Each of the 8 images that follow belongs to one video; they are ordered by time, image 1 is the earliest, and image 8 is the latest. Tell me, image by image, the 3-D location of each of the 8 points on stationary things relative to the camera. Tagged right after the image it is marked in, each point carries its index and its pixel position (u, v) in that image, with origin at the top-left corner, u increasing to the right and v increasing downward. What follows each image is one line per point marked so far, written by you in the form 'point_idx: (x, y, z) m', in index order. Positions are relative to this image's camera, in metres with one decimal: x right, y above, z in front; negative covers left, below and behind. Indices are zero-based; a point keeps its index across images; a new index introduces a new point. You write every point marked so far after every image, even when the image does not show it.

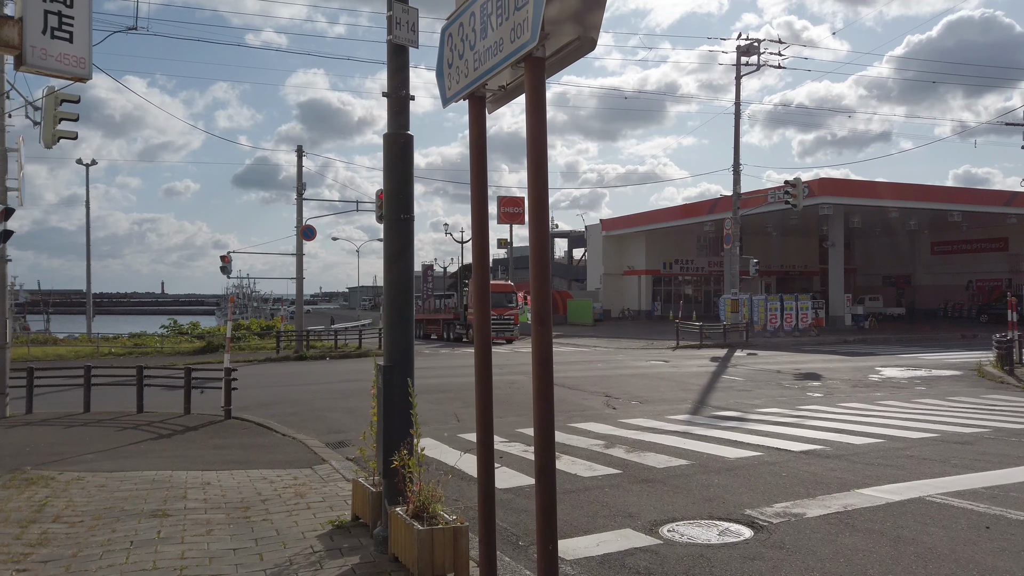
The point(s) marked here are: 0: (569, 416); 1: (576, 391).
0: (+1.1, -2.4, +14.2) m
1: (+1.5, -2.4, +17.8) m
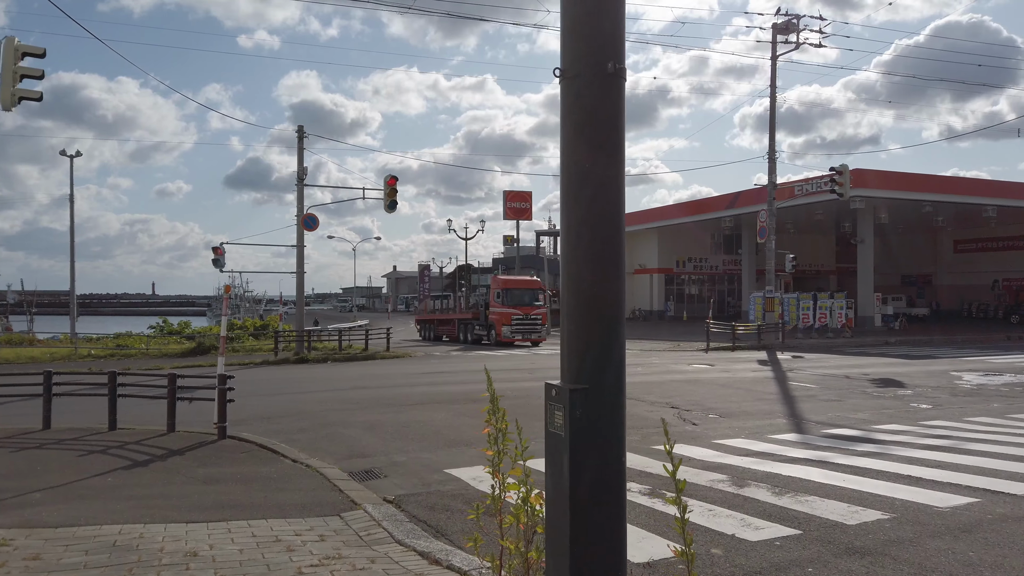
0: (+2.1, -2.2, +11.5) m
1: (+2.4, -2.3, +15.1) m
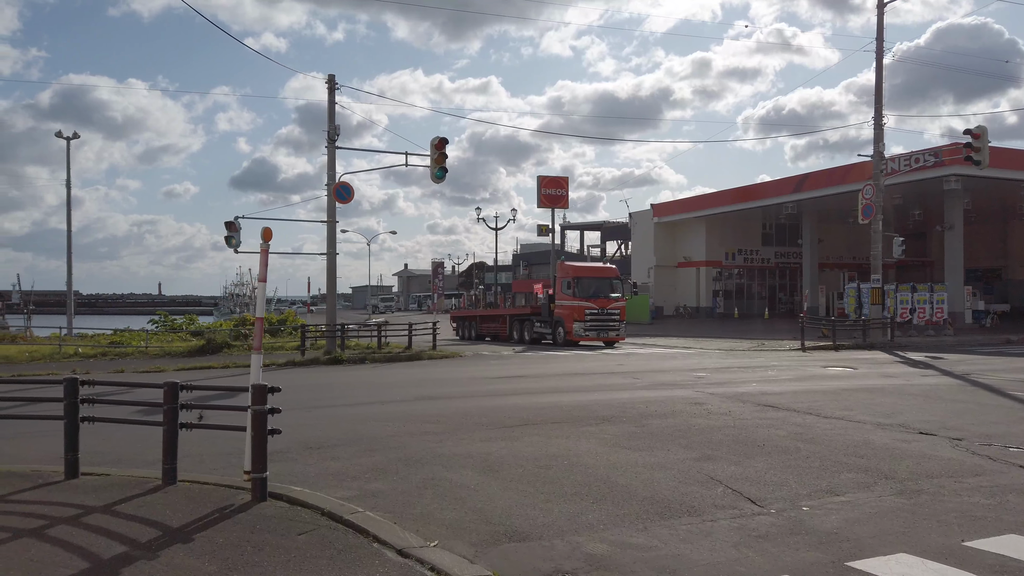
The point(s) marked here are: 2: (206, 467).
0: (+4.2, -1.8, +6.8) m
1: (+4.6, -1.8, +10.3) m
2: (-3.4, -2.0, +8.3) m
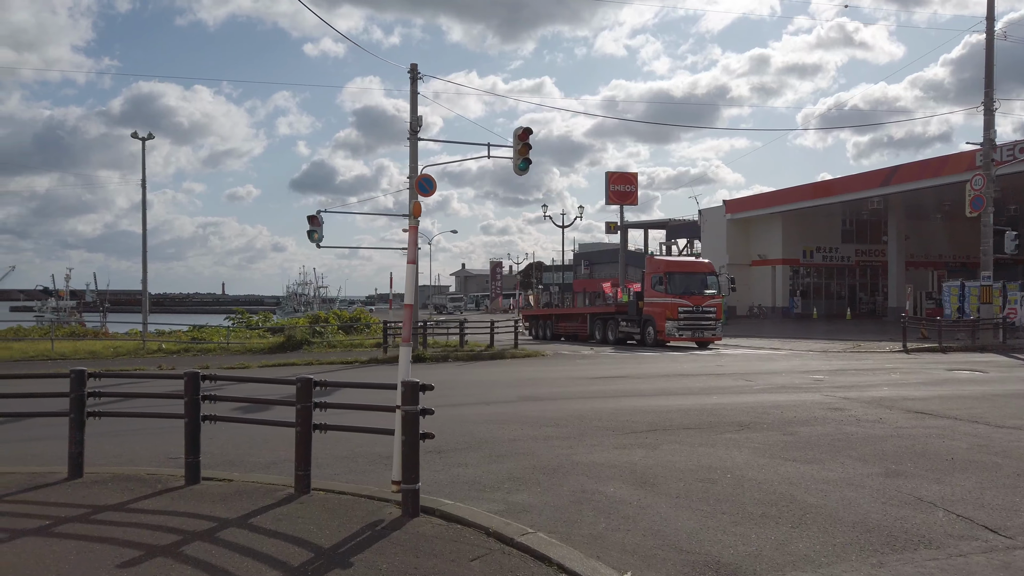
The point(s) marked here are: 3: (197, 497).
0: (+5.6, -1.7, +5.5) m
1: (+6.2, -1.7, +9.0) m
2: (-1.9, -1.8, +7.5) m
3: (-2.5, -1.6, +5.8) m
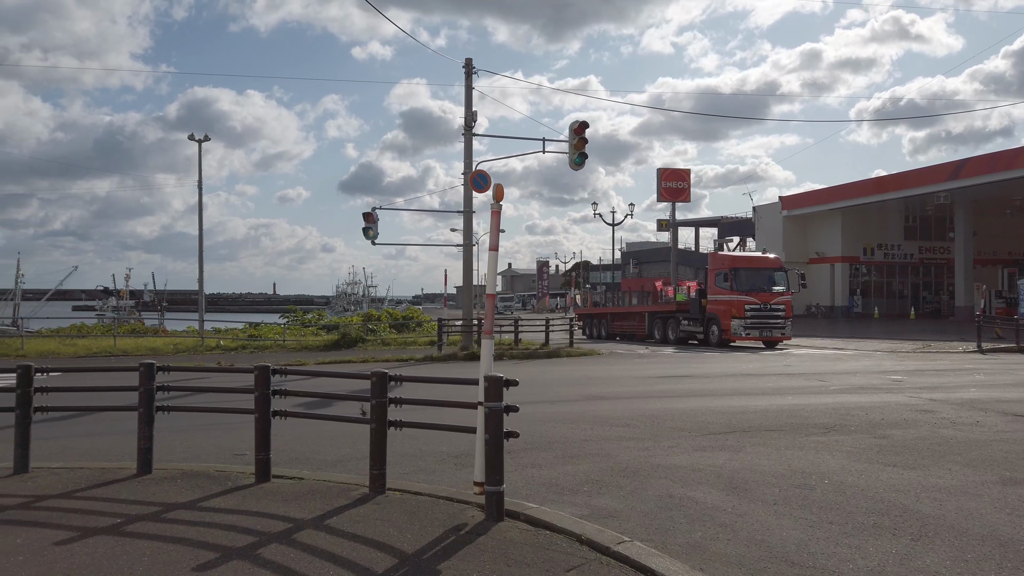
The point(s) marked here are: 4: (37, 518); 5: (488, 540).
0: (+6.2, -1.6, +4.8) m
1: (+7.0, -1.6, +8.3) m
2: (-1.1, -1.8, +7.3) m
3: (-1.8, -1.5, +5.6) m
4: (-3.2, -1.5, +5.0) m
5: (-0.2, -1.5, +4.6) m
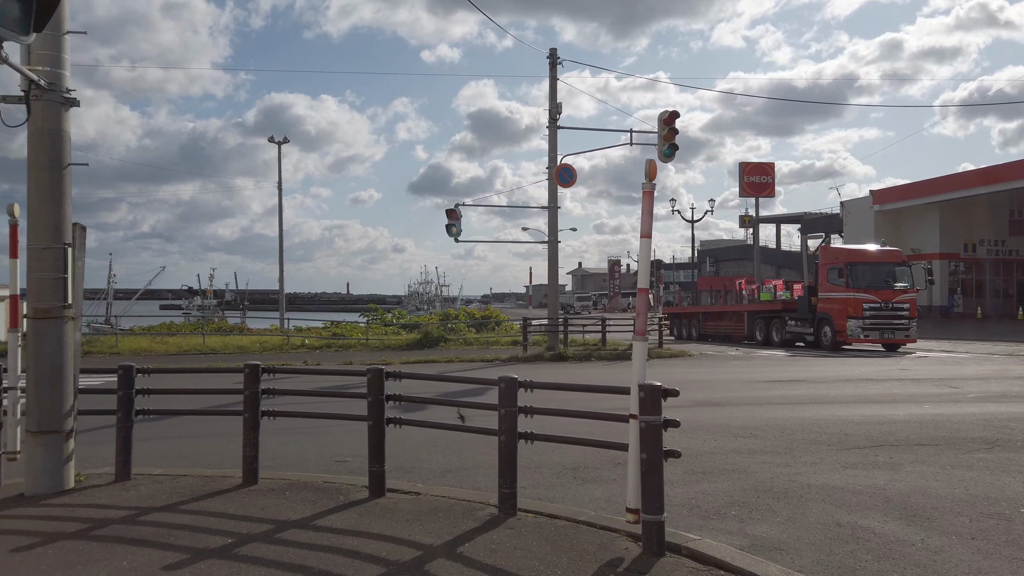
0: (+7.0, -1.6, +3.5) m
1: (+8.2, -1.6, +6.9) m
2: (0.0, -1.7, +6.6) m
3: (-0.8, -1.5, +5.0) m
4: (-2.3, -1.5, +4.6) m
5: (+0.7, -1.5, +3.8) m
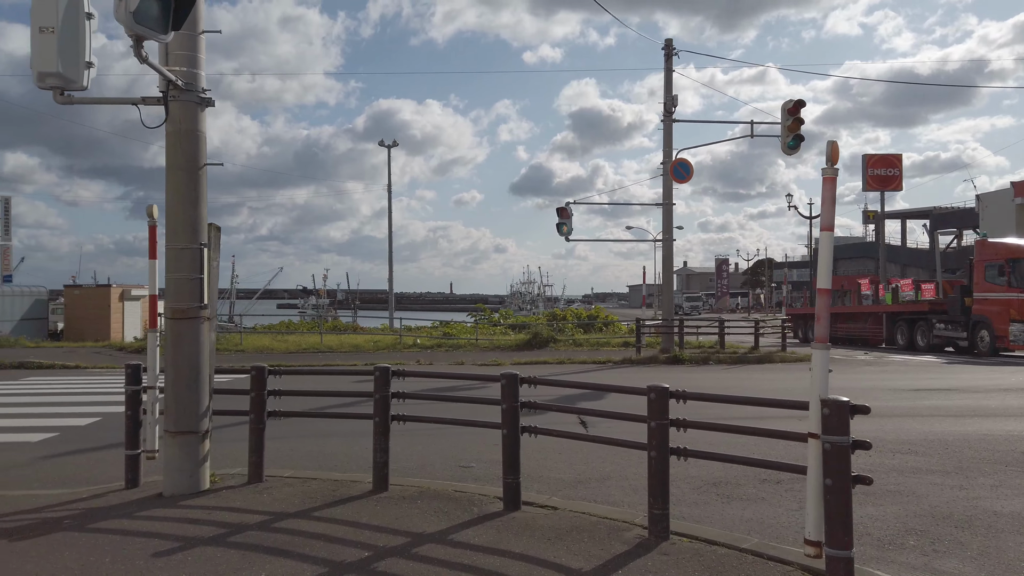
0: (+7.7, -1.6, +2.1) m
1: (+9.3, -1.6, +5.3) m
2: (+1.1, -1.7, +6.2) m
3: (+0.1, -1.5, +4.7) m
4: (-1.4, -1.5, +4.4) m
5: (+1.5, -1.5, +3.3) m
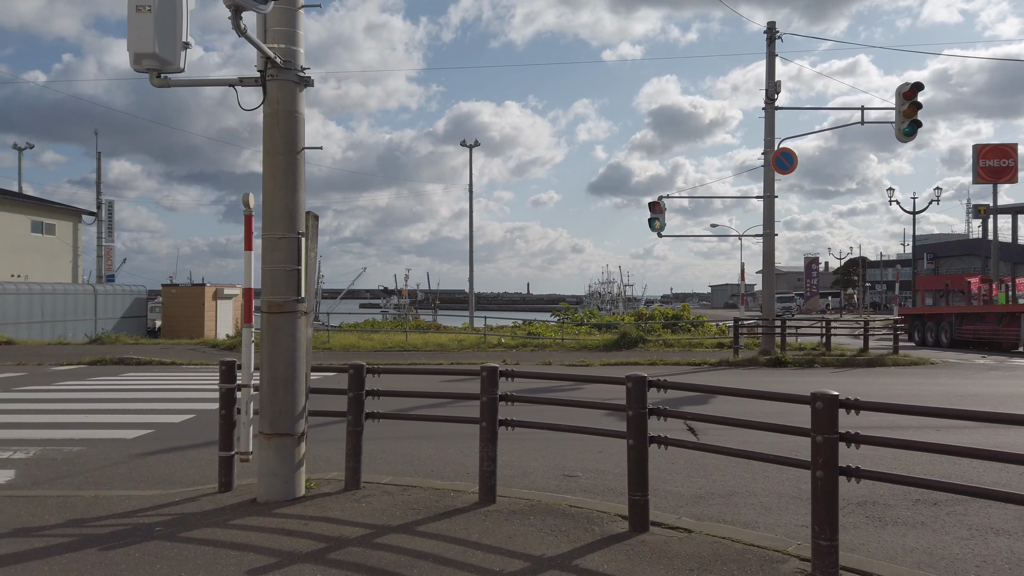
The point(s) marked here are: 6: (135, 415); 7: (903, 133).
0: (+8.1, -1.5, +0.7) m
1: (+10.0, -1.5, +3.7) m
2: (+2.0, -1.7, +5.4) m
3: (+0.8, -1.4, +4.0) m
4: (-0.7, -1.4, +3.9) m
5: (+2.0, -1.4, +2.5) m
6: (-5.4, -1.8, +10.9) m
7: (+9.3, +3.7, +17.9) m
